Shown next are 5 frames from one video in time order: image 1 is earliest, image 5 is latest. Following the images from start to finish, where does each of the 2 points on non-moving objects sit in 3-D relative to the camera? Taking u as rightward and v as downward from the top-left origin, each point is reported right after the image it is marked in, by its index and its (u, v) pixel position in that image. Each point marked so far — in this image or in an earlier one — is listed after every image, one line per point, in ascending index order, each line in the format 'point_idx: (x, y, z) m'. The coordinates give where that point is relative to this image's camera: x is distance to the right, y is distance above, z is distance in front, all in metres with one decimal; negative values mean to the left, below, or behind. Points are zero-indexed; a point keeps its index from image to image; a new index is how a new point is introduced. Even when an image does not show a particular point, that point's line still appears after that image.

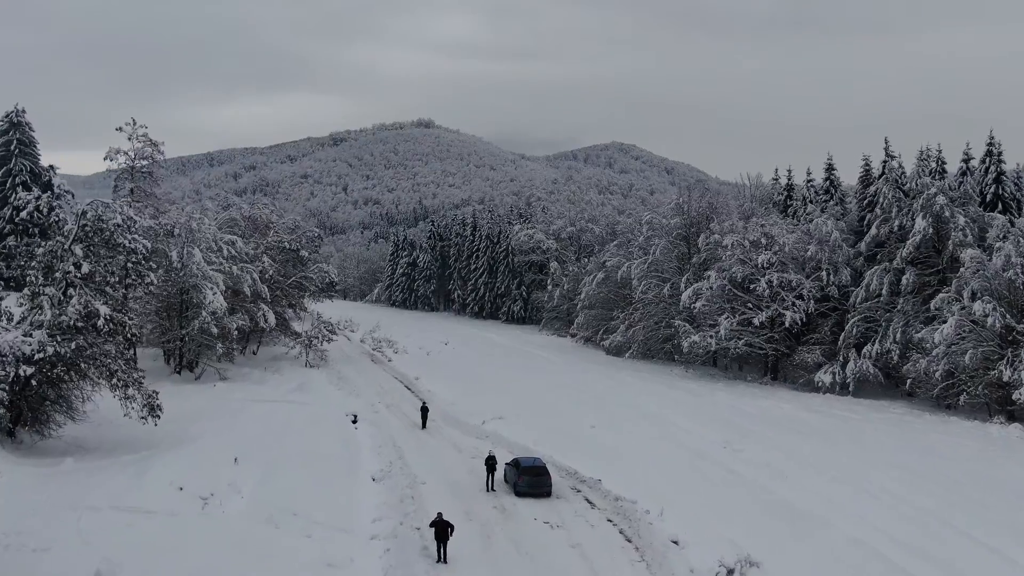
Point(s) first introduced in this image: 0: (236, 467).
0: (-3.3, -2.2, +11.3) m
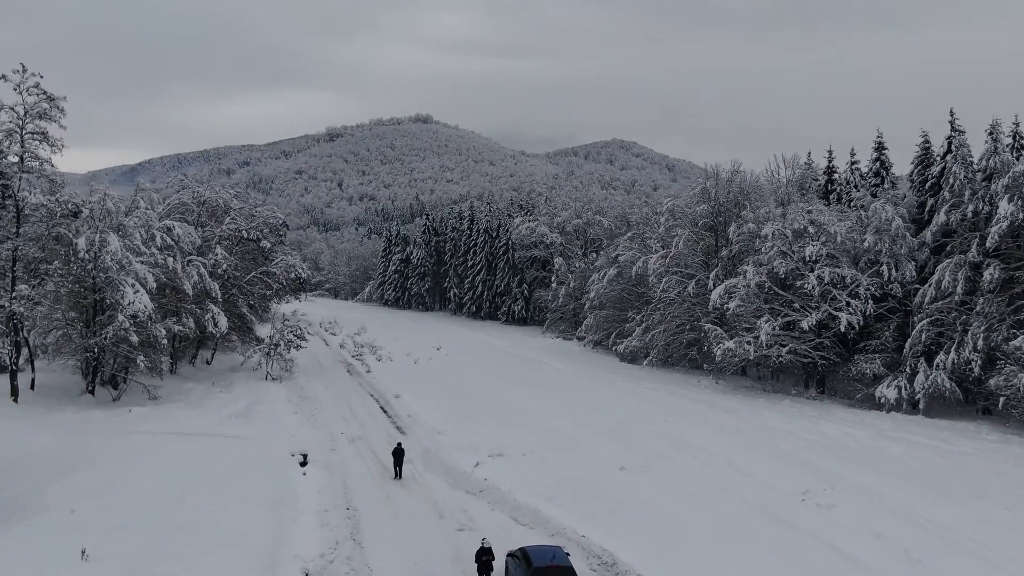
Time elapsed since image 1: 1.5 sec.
0: (-3.3, -2.1, +7.1) m
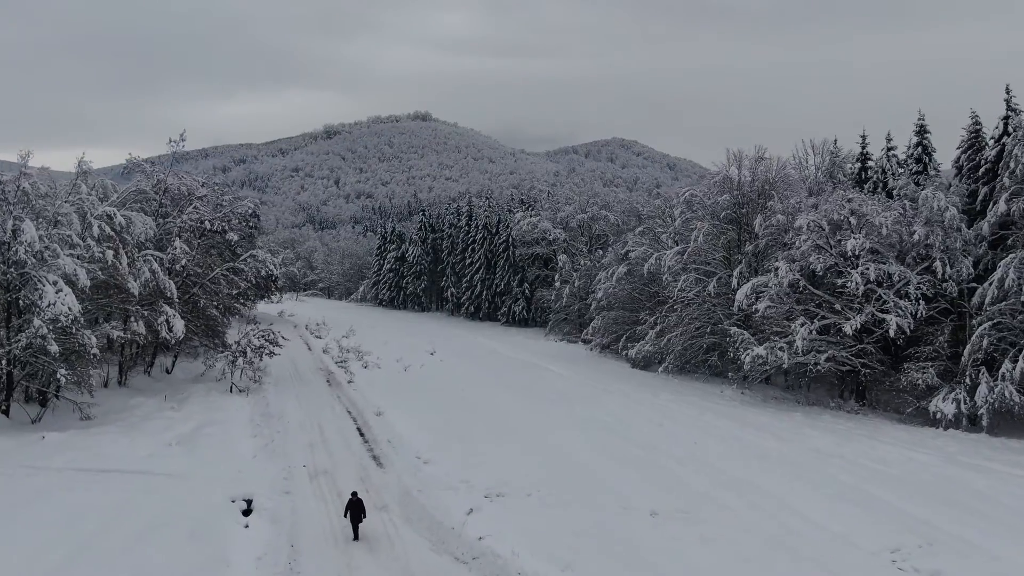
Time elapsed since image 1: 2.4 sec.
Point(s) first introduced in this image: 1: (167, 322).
0: (-3.2, -2.1, +4.4) m
1: (-6.3, -0.6, +17.2) m
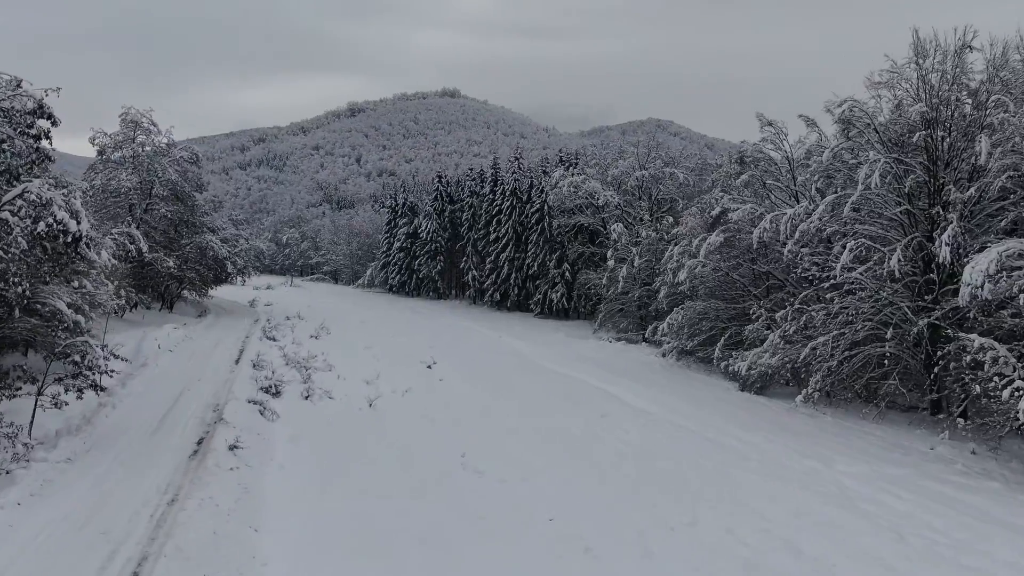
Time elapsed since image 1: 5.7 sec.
0: (-3.3, -2.0, -5.4) m
1: (-5.9, -0.4, +7.4) m
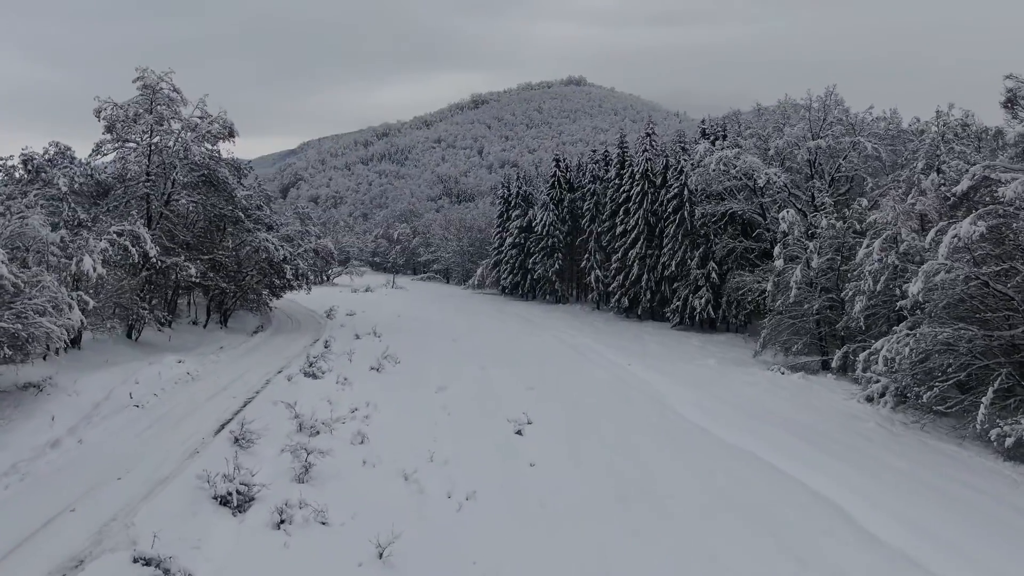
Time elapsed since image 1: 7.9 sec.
0: (-4.8, -2.5, -11.5) m
1: (-5.7, -0.8, +1.5) m
